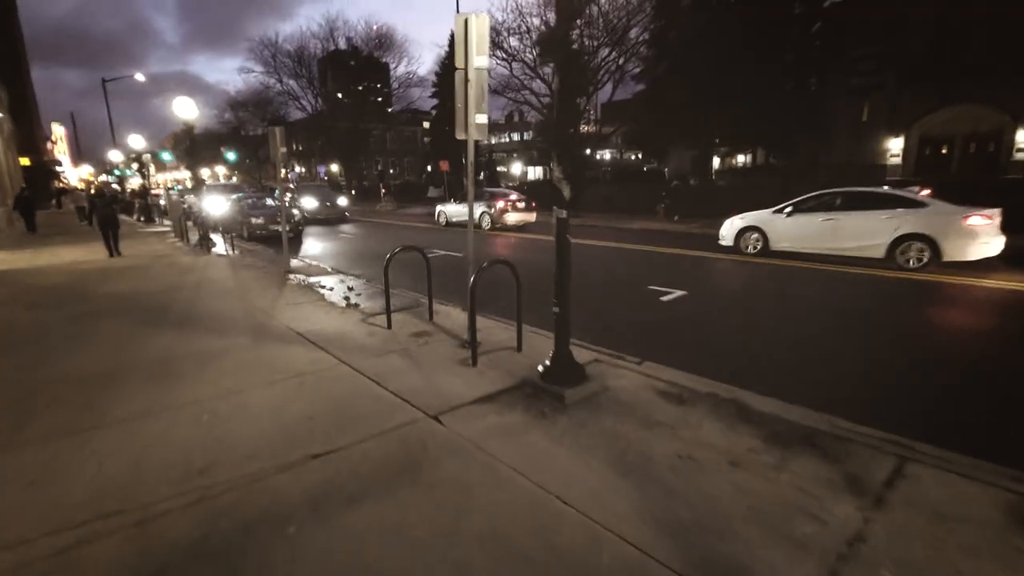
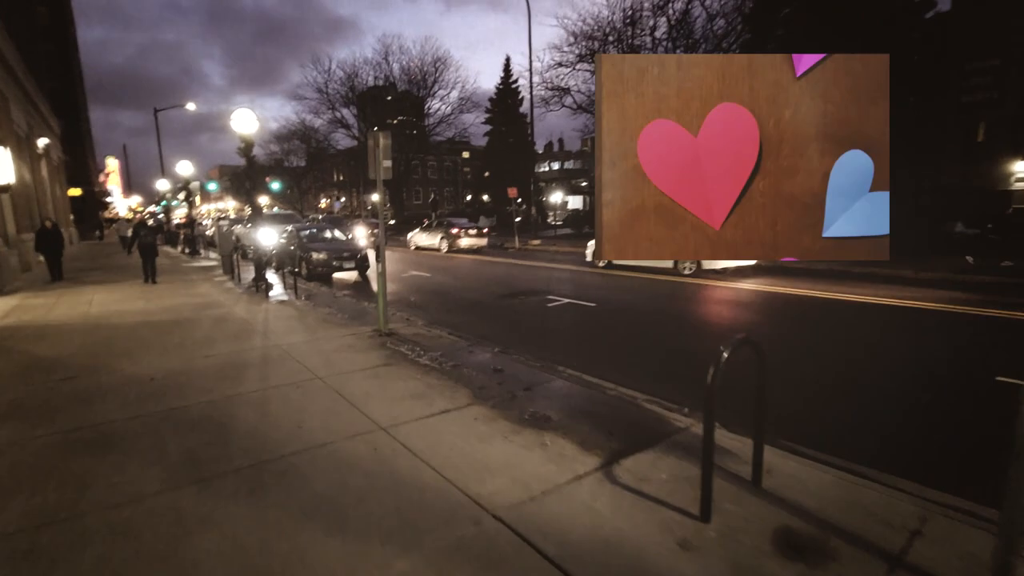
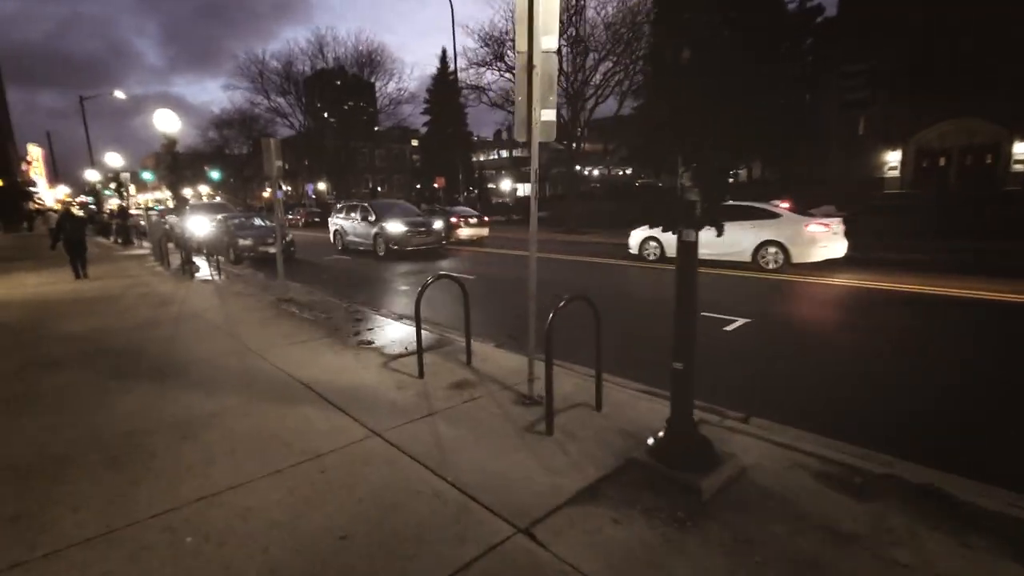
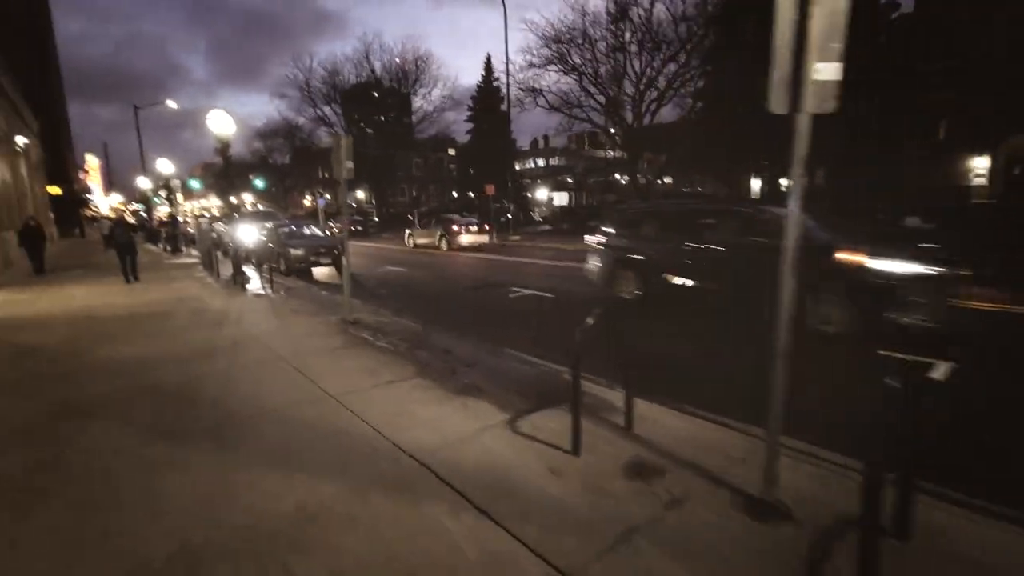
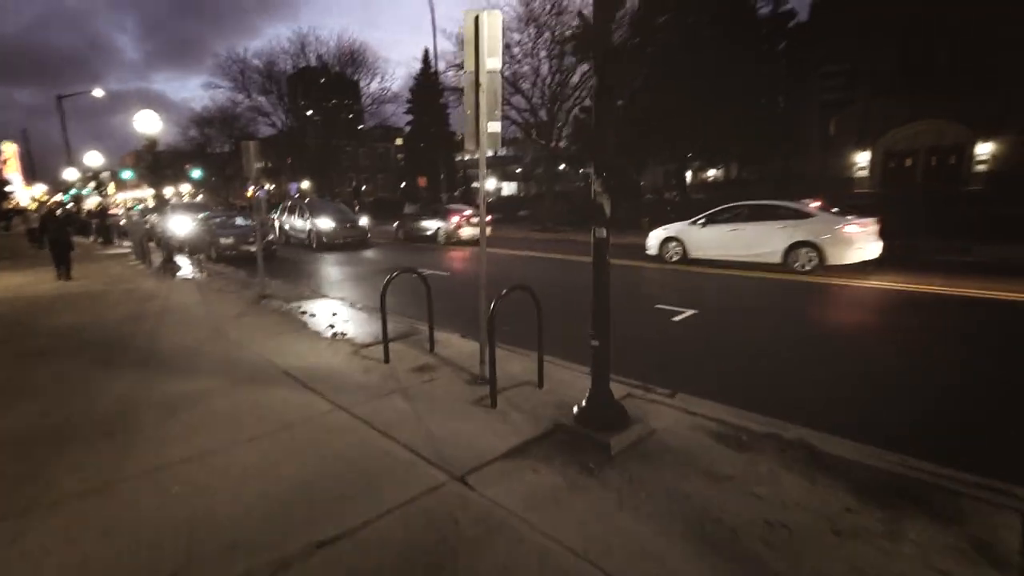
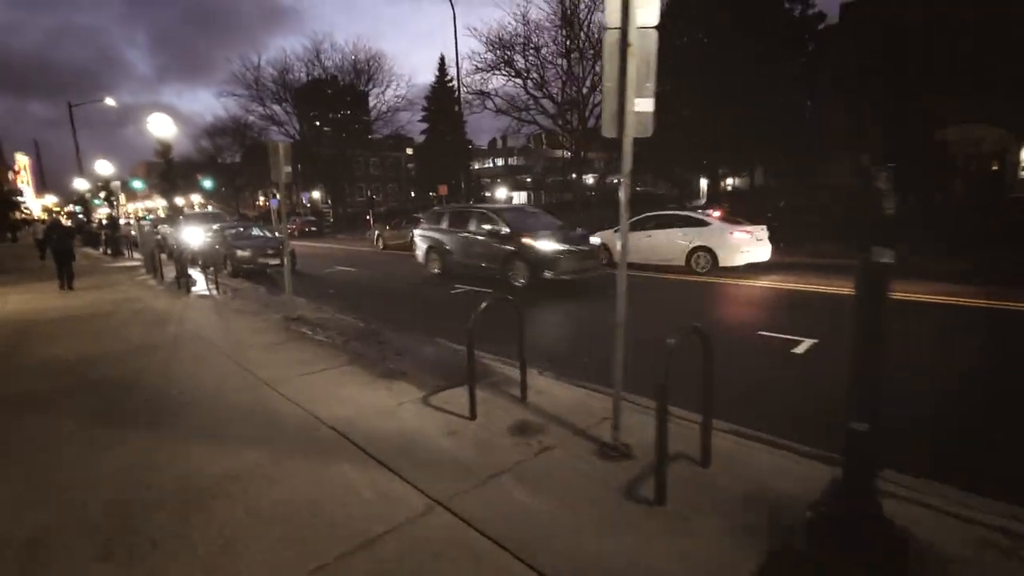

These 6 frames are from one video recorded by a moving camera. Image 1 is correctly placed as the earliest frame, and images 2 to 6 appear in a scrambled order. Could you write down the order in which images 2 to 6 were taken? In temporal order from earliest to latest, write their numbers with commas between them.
5, 3, 6, 4, 2
